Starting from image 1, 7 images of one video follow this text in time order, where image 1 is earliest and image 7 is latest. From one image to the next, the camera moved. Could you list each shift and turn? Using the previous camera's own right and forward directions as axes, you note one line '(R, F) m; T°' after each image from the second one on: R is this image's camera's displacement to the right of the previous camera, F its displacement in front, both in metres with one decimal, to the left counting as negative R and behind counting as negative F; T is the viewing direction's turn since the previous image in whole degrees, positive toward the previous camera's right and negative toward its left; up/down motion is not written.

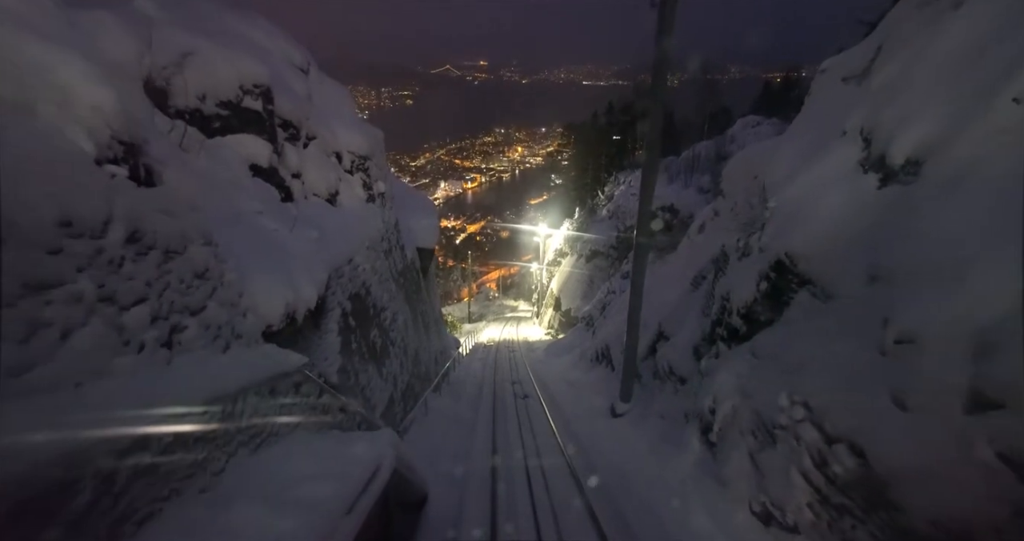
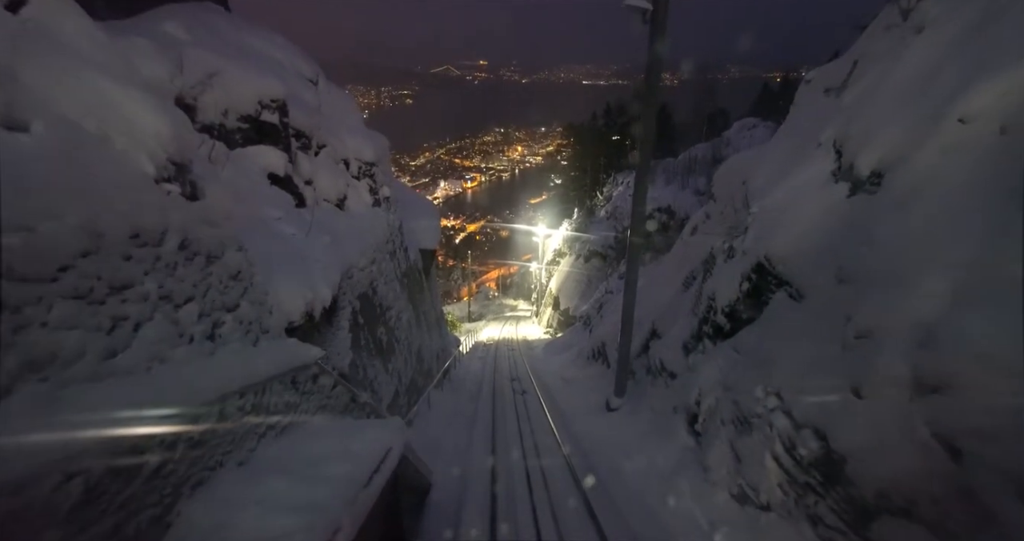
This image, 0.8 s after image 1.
(0.0, -0.5) m; 0°
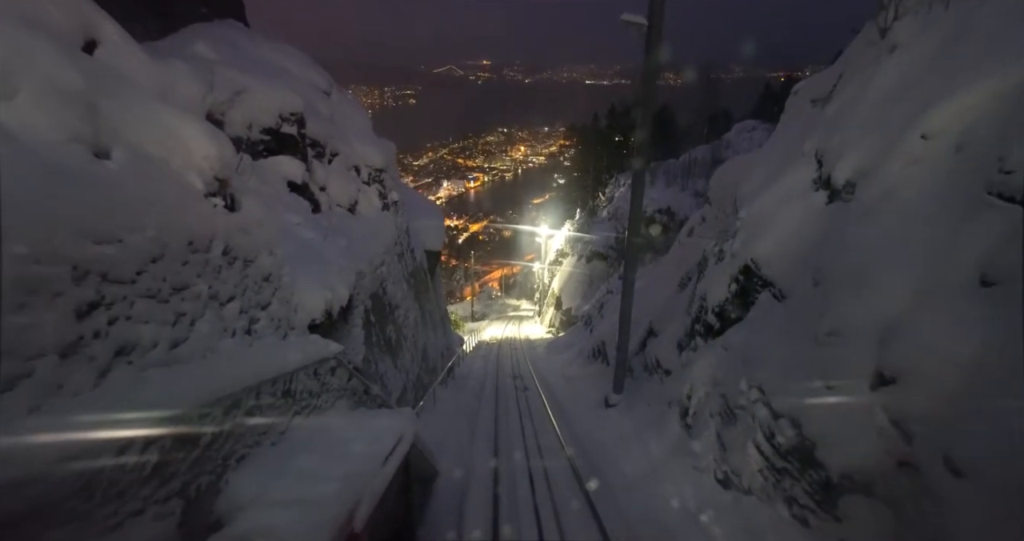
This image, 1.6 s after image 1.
(0.0, -0.5) m; 0°
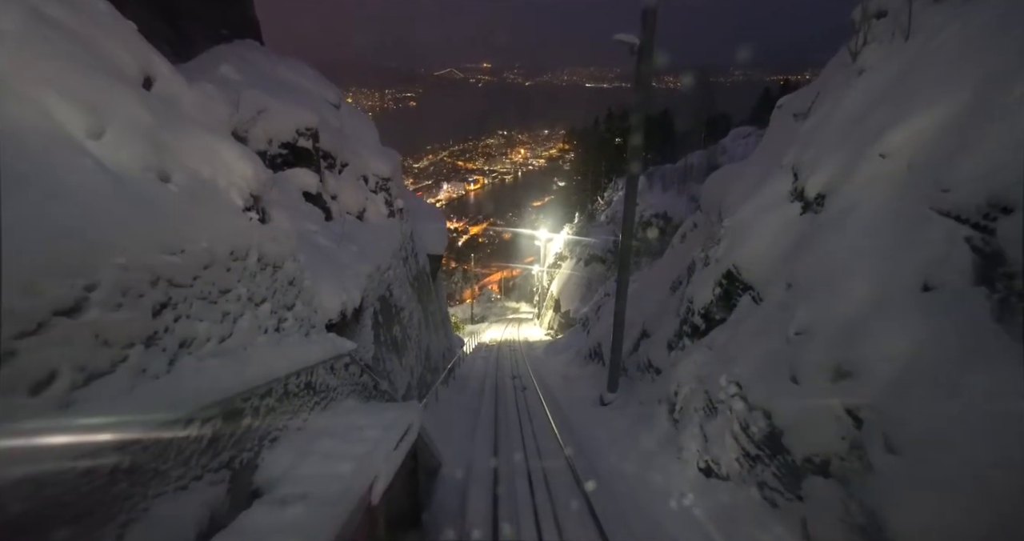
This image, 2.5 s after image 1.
(0.0, -0.6) m; 0°
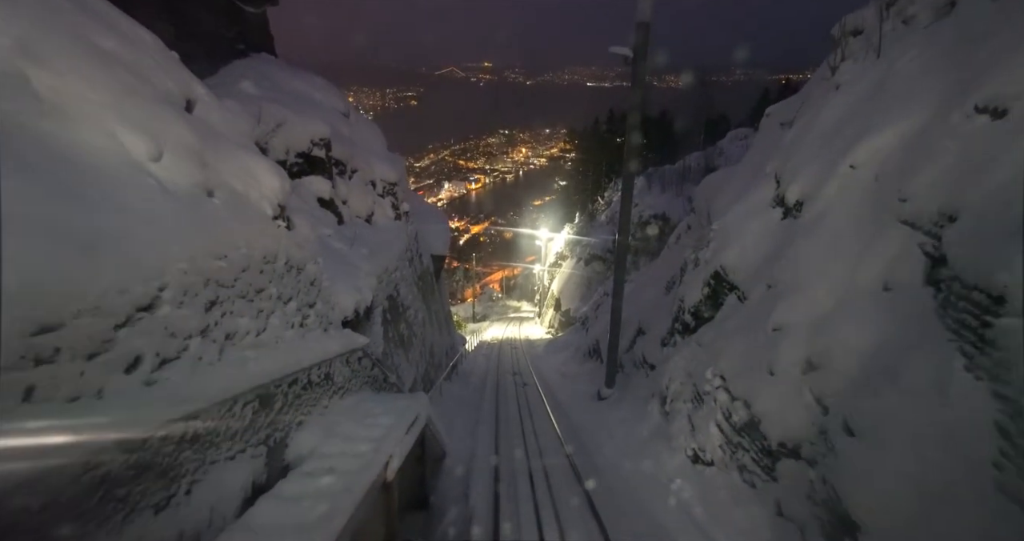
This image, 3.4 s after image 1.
(0.0, -0.6) m; 0°
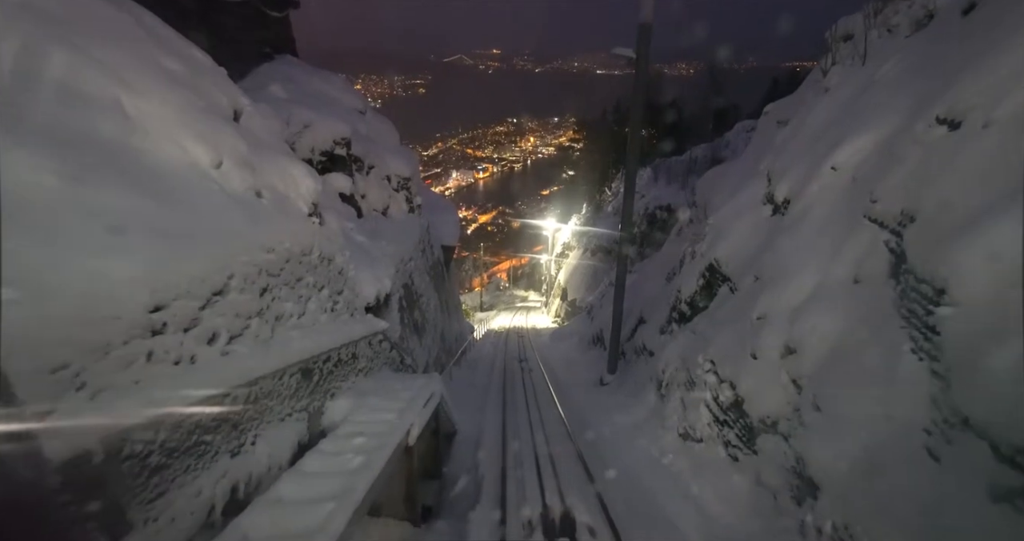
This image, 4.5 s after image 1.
(0.0, -0.7) m; -1°
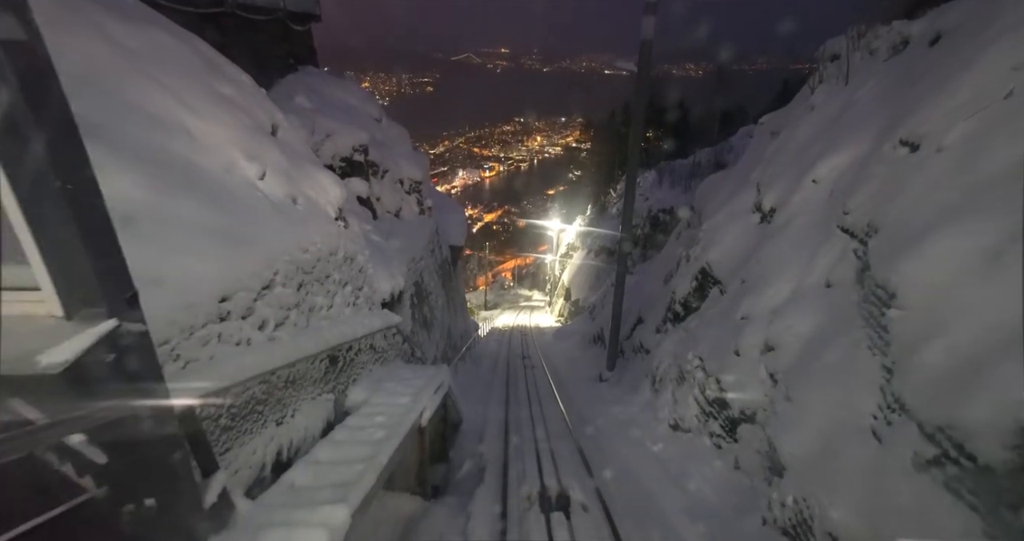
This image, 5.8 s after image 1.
(0.0, -0.7) m; -1°
